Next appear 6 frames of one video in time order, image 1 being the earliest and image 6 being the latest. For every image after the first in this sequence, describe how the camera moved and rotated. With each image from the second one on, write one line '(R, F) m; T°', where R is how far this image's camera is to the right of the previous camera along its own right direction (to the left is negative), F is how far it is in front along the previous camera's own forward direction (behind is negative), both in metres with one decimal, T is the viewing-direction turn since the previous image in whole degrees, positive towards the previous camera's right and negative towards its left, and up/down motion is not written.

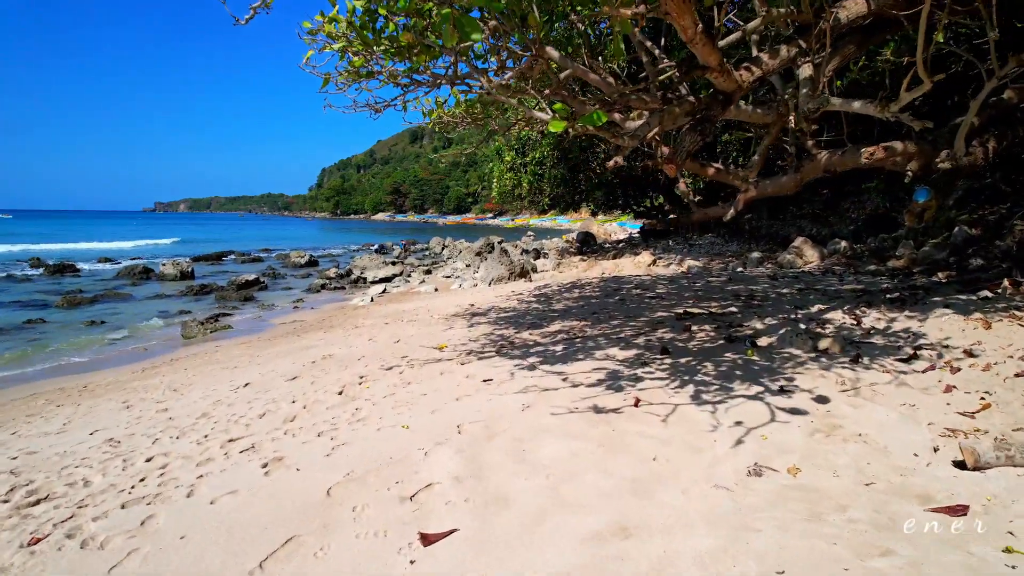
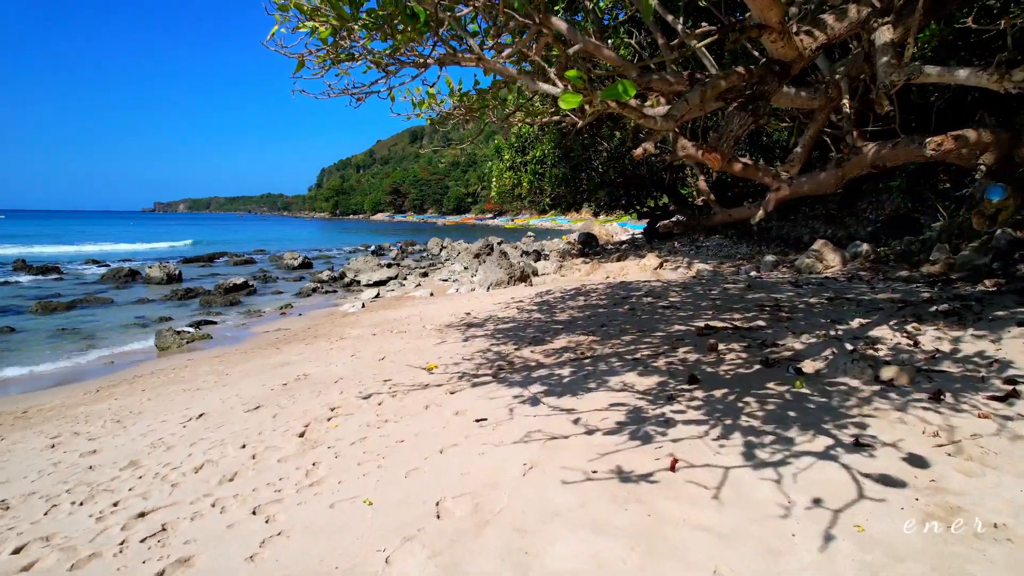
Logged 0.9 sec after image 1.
(0.0, +0.8) m; 0°
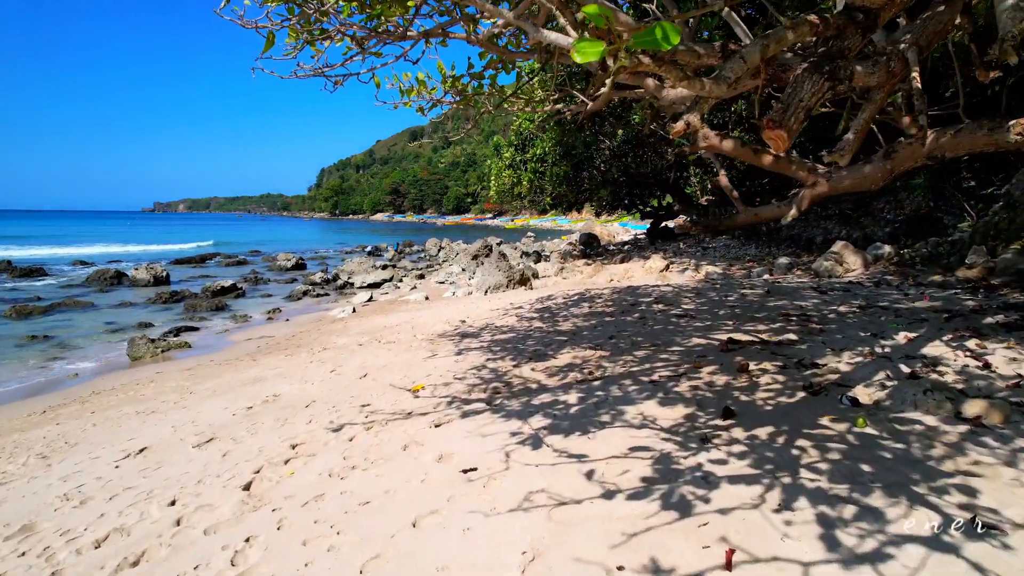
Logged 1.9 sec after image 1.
(0.0, +0.7) m; 0°
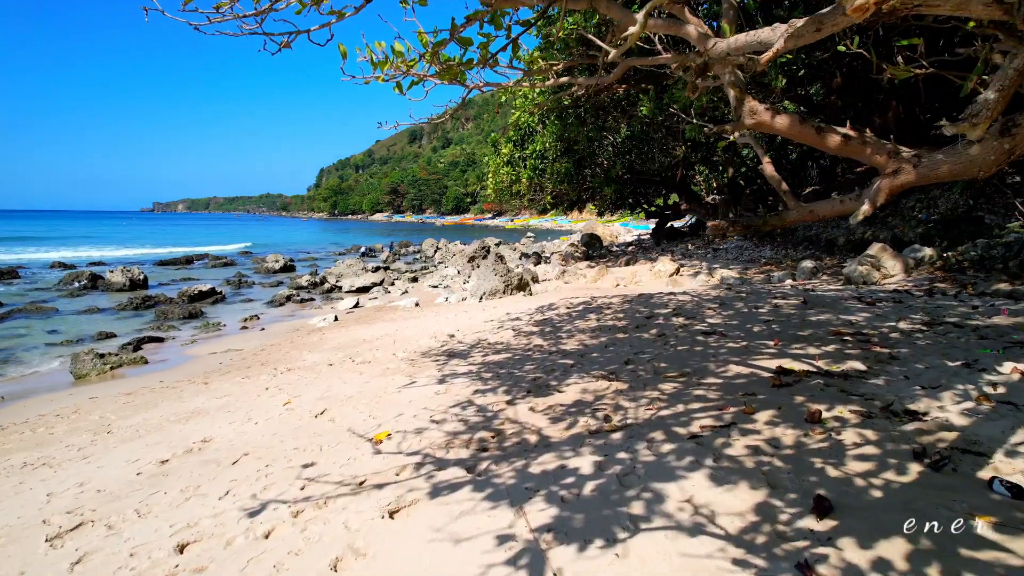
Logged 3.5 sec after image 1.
(+0.1, +1.2) m; 0°
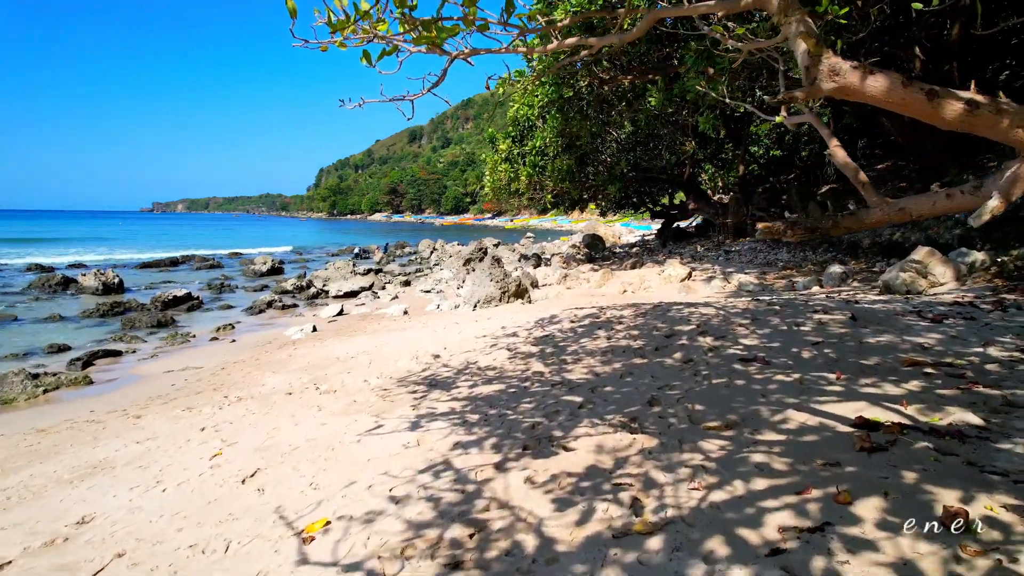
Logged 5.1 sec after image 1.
(+0.1, +1.2) m; 0°
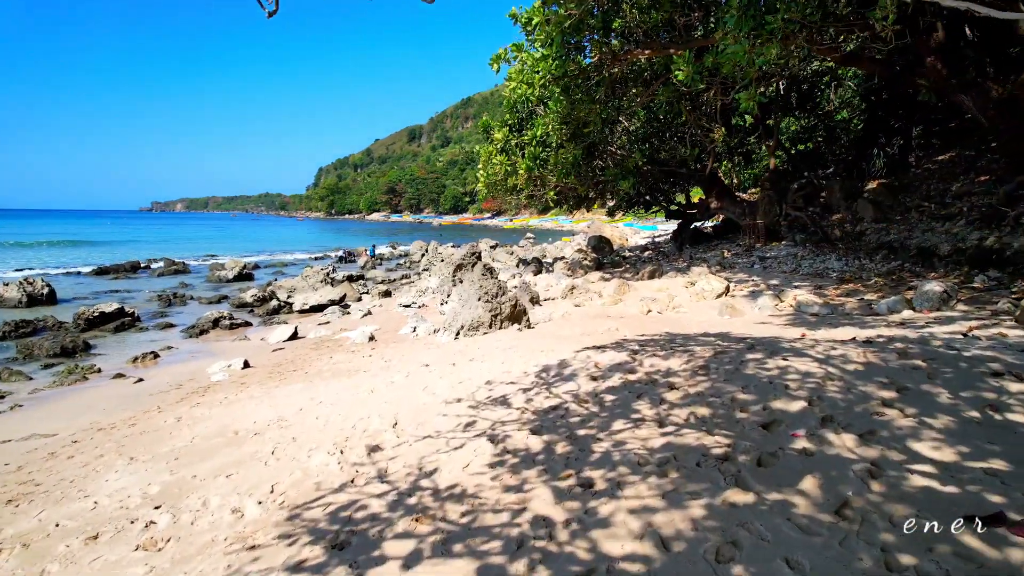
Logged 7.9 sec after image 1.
(+0.2, +2.7) m; 0°
